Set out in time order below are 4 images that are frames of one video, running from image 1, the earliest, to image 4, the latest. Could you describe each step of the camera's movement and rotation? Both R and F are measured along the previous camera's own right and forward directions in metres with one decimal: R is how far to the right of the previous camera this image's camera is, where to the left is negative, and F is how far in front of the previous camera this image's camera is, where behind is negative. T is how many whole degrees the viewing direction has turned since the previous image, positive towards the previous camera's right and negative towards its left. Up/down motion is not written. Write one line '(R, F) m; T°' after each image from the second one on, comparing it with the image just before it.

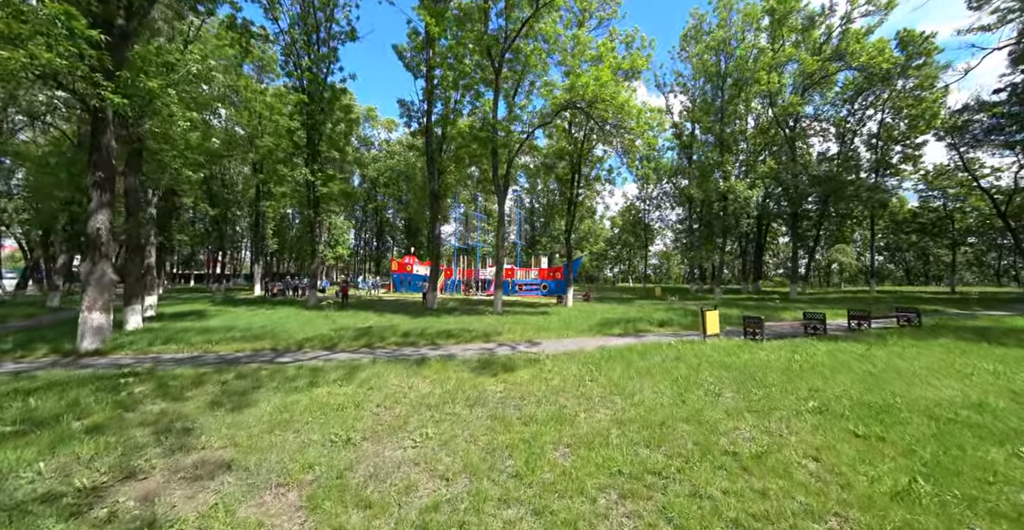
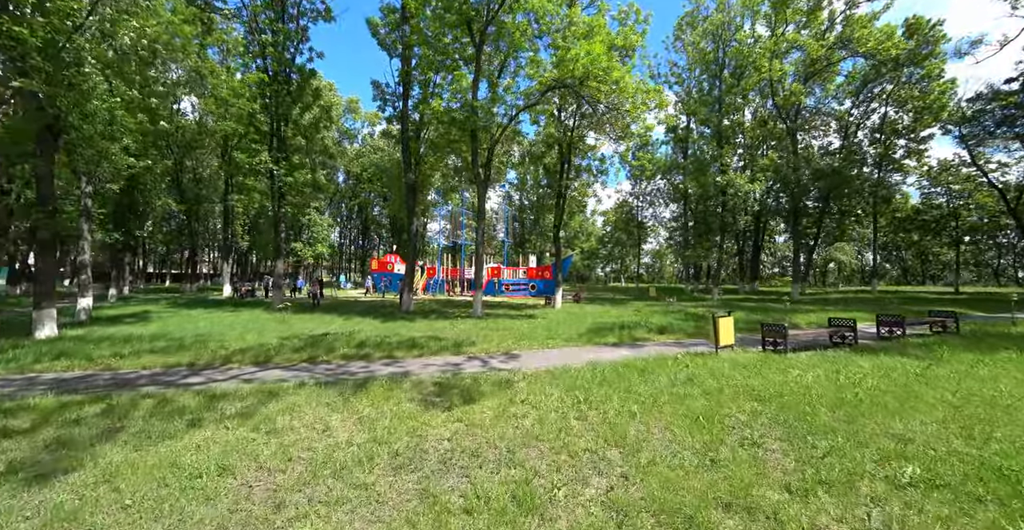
(+0.4, +1.8) m; +1°
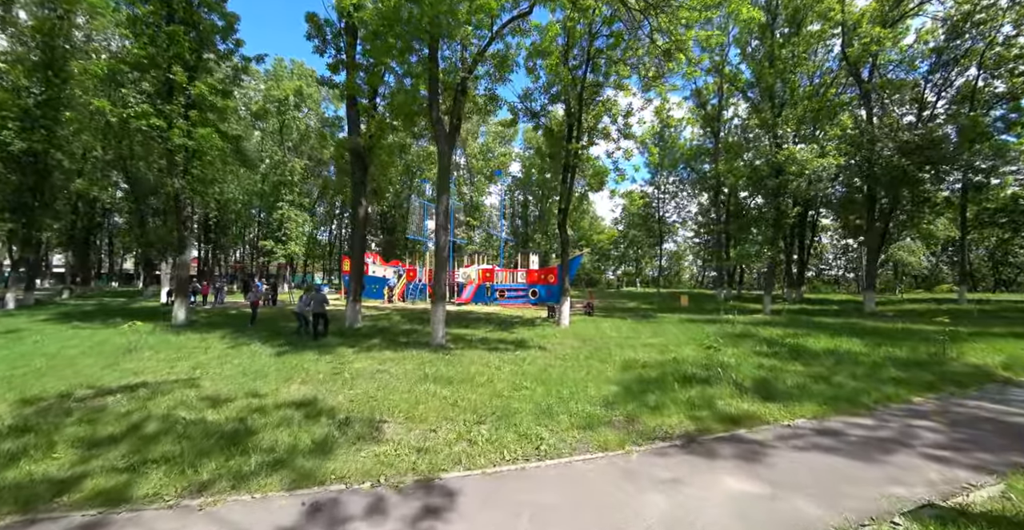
(+0.7, +5.8) m; -1°
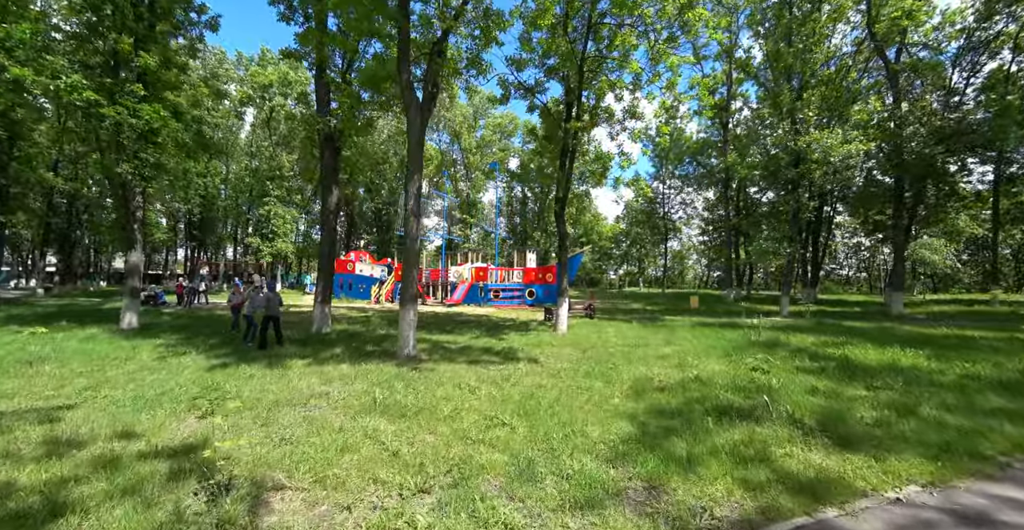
(+0.3, +1.8) m; 0°
